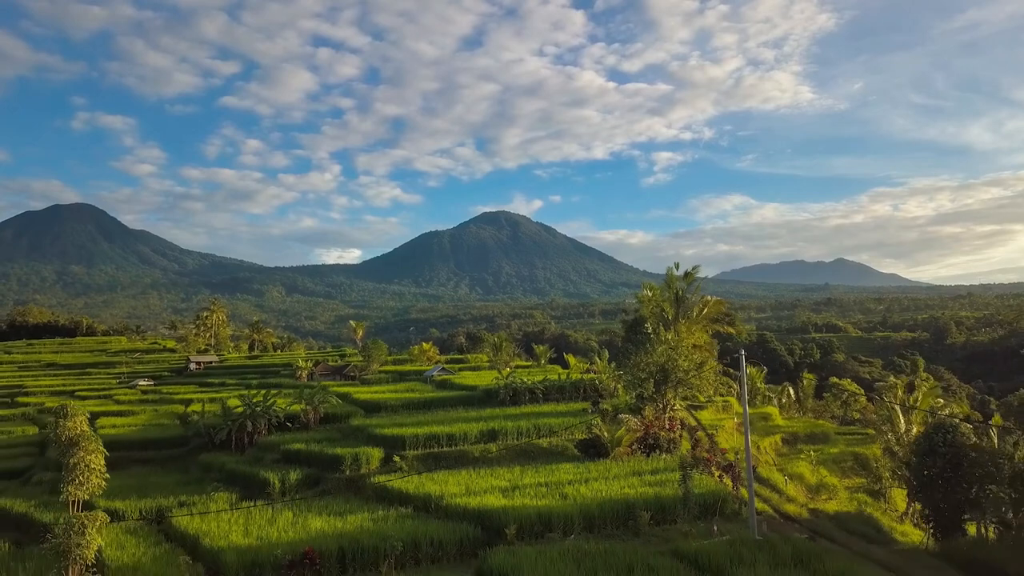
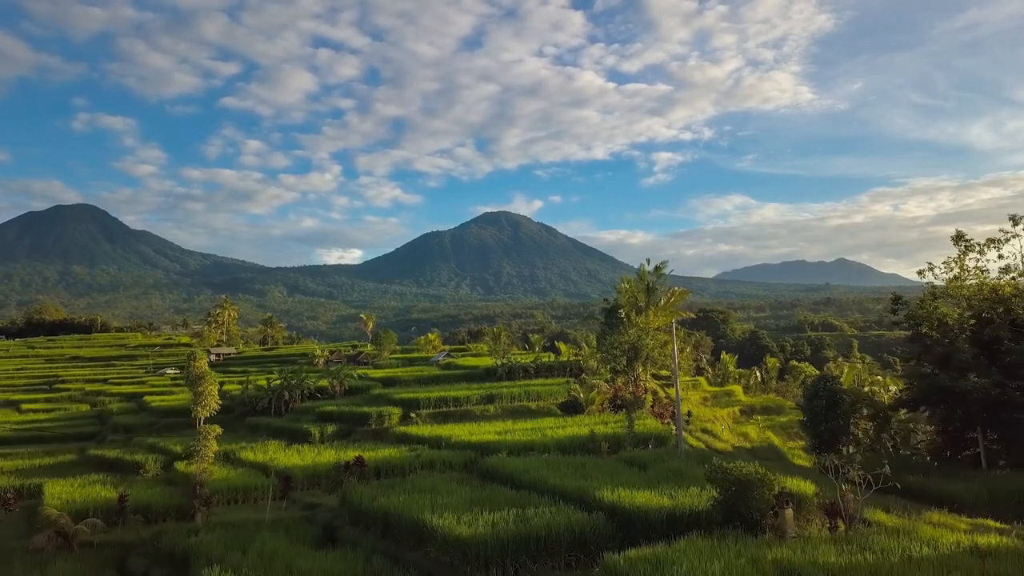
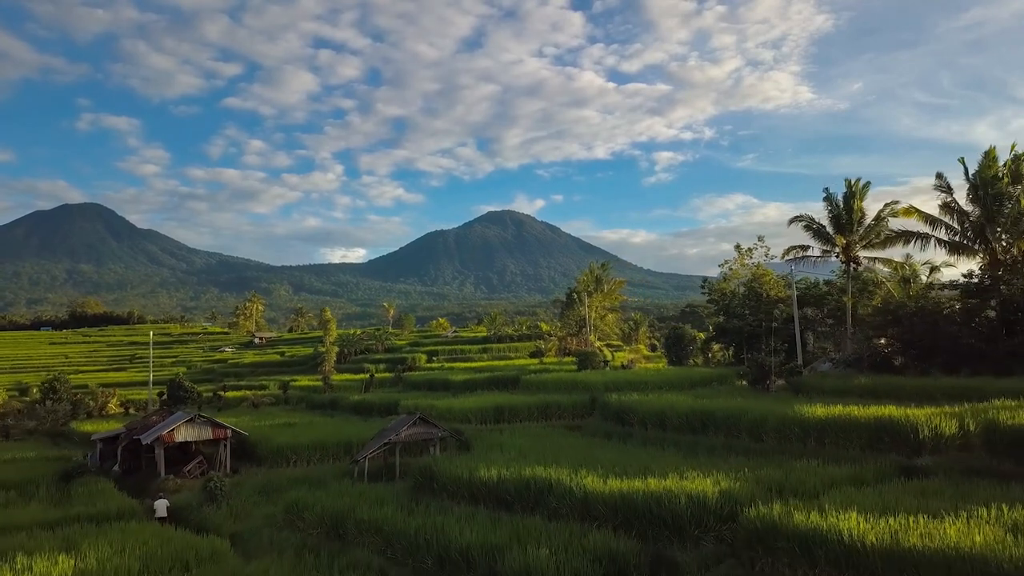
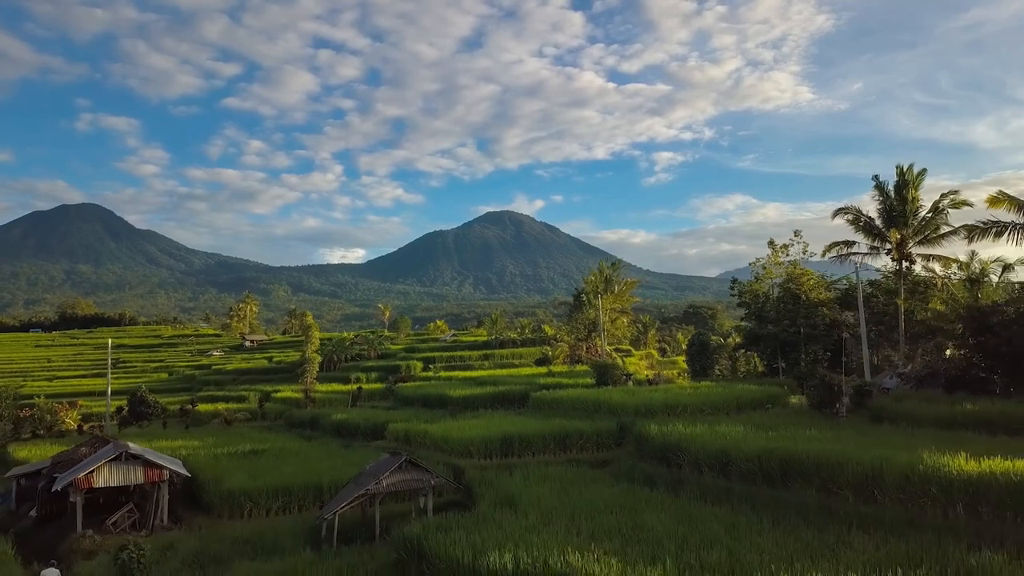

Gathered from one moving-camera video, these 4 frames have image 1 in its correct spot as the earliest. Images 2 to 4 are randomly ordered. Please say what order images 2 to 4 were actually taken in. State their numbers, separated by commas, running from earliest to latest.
2, 4, 3
